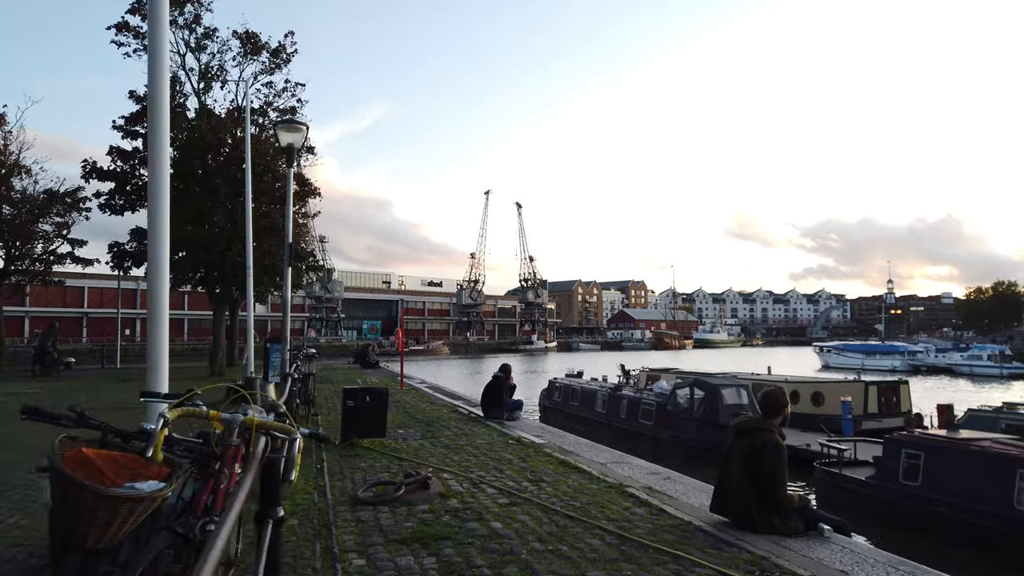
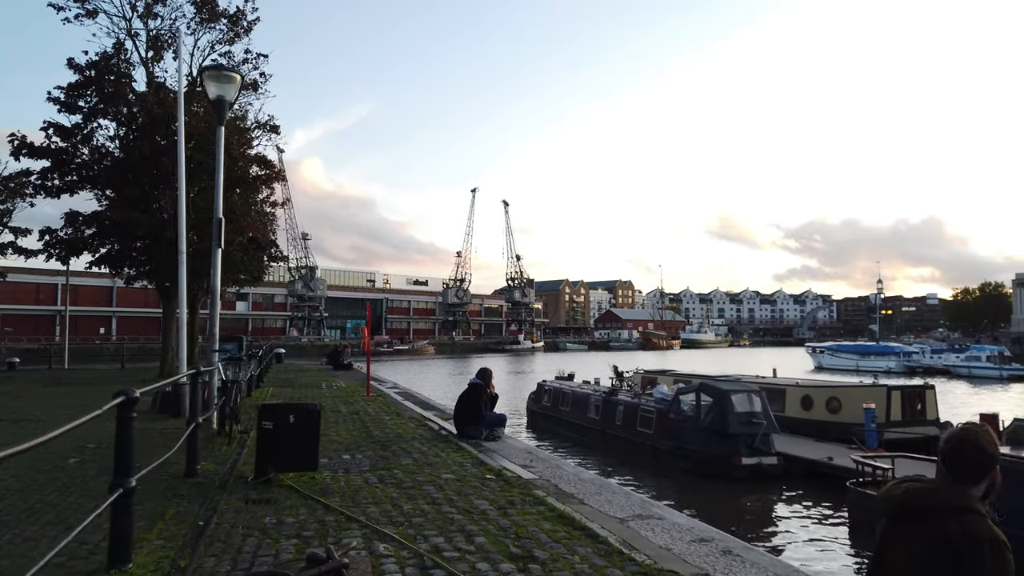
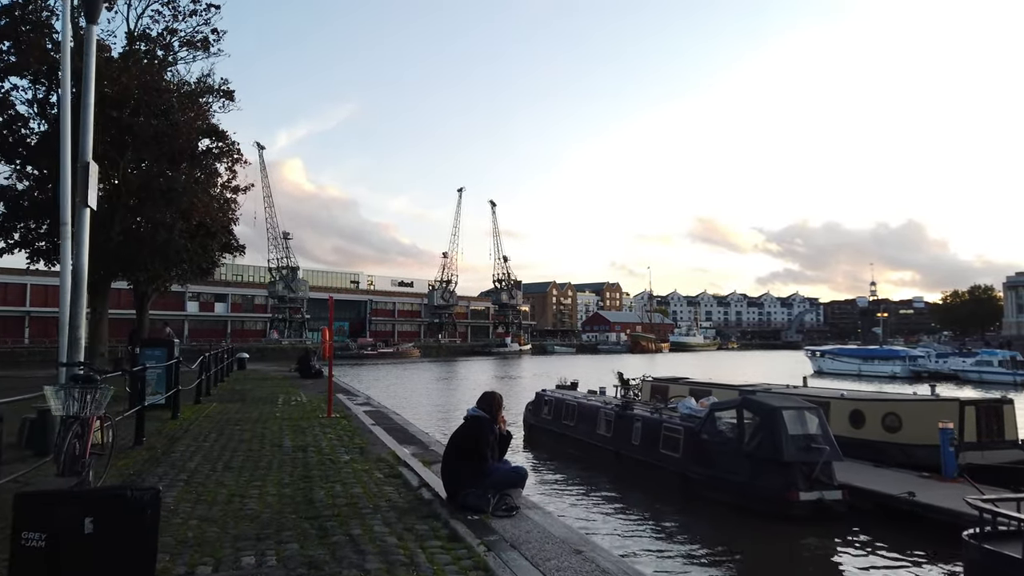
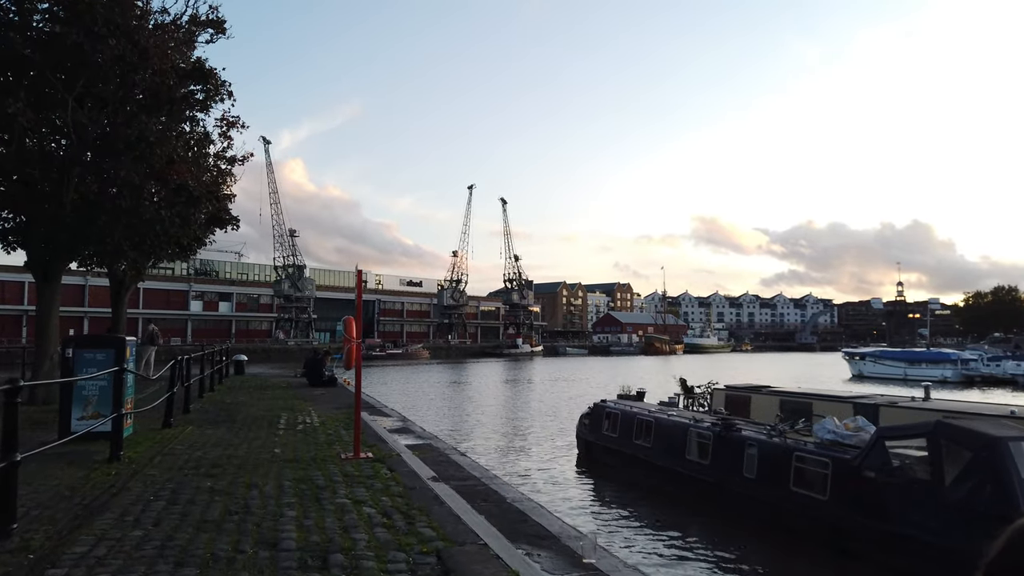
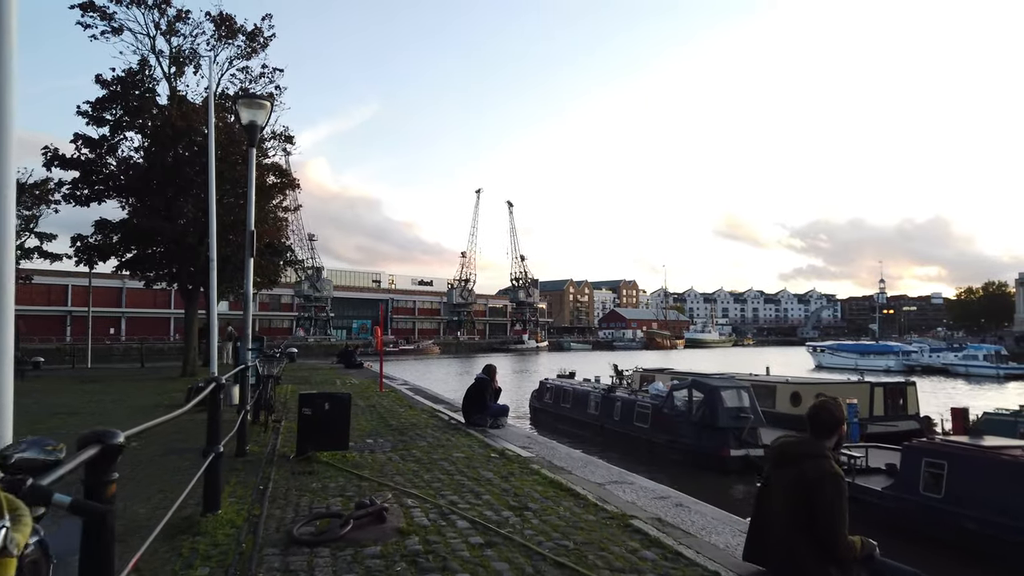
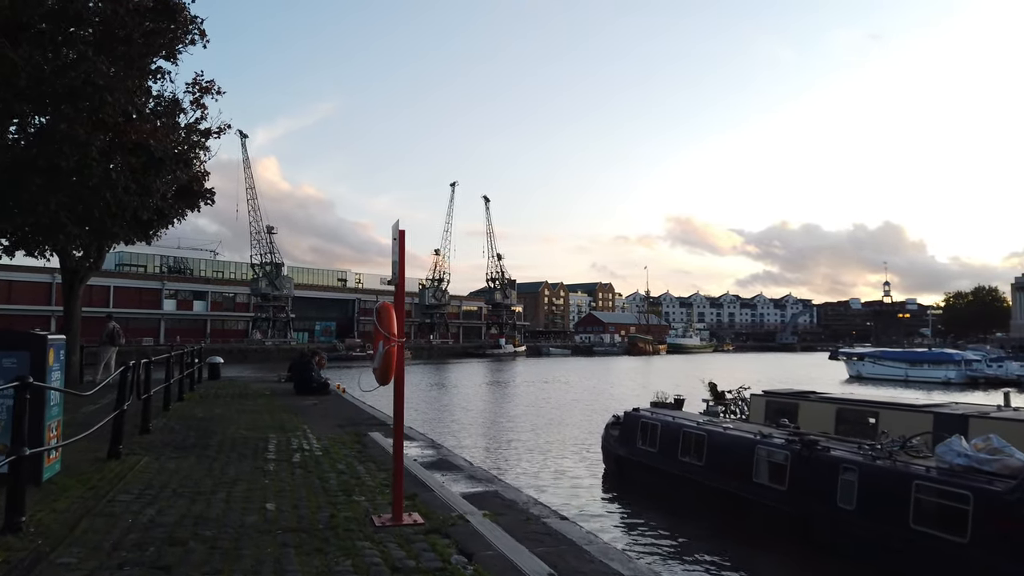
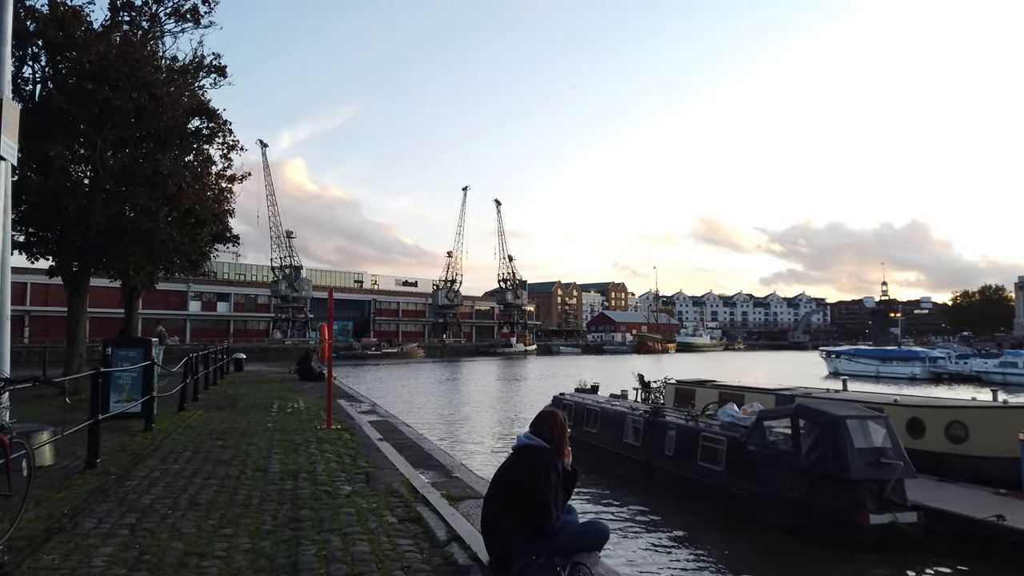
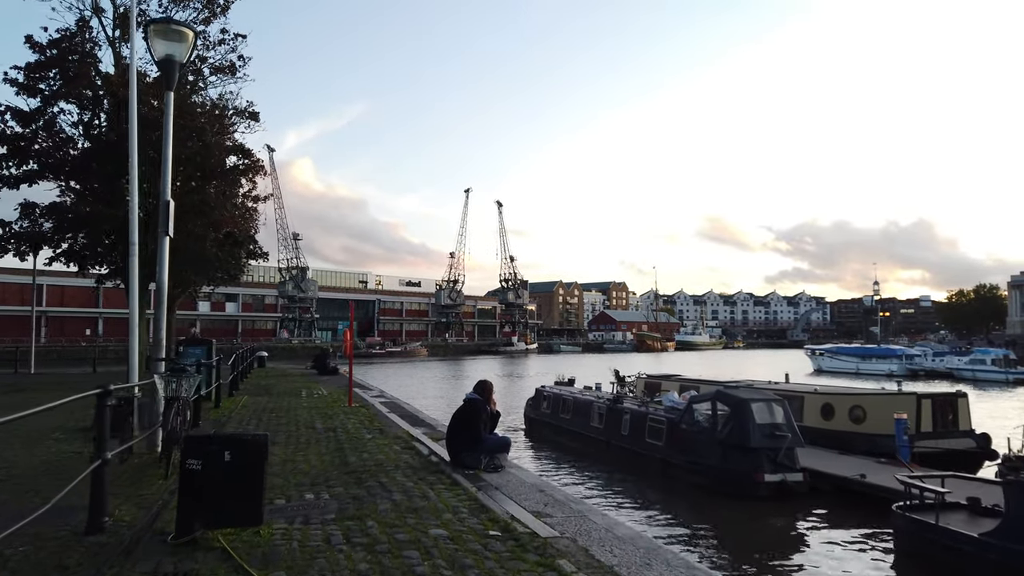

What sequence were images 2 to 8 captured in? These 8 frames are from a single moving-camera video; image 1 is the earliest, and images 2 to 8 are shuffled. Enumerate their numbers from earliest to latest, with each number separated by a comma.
5, 2, 8, 3, 7, 4, 6
